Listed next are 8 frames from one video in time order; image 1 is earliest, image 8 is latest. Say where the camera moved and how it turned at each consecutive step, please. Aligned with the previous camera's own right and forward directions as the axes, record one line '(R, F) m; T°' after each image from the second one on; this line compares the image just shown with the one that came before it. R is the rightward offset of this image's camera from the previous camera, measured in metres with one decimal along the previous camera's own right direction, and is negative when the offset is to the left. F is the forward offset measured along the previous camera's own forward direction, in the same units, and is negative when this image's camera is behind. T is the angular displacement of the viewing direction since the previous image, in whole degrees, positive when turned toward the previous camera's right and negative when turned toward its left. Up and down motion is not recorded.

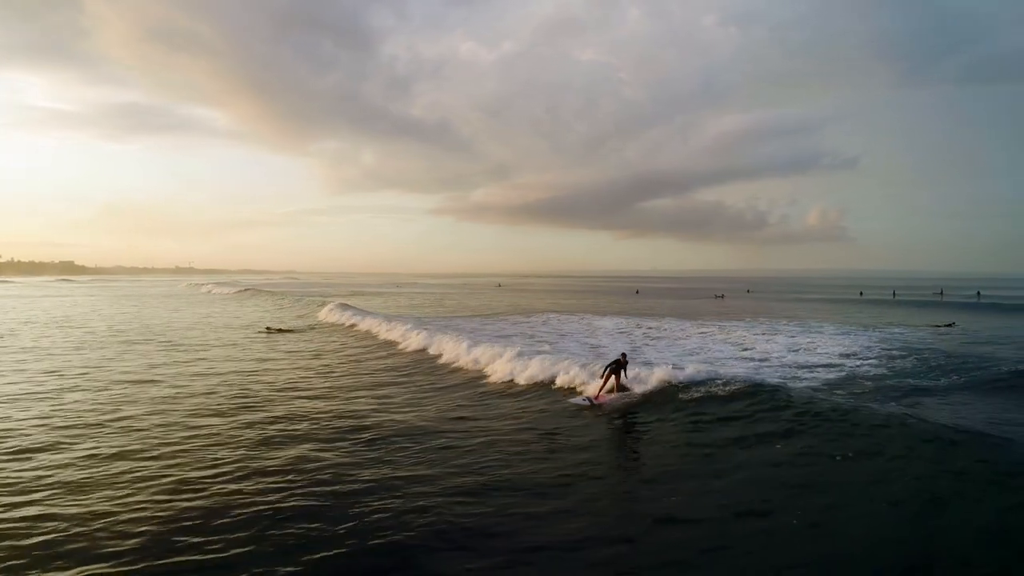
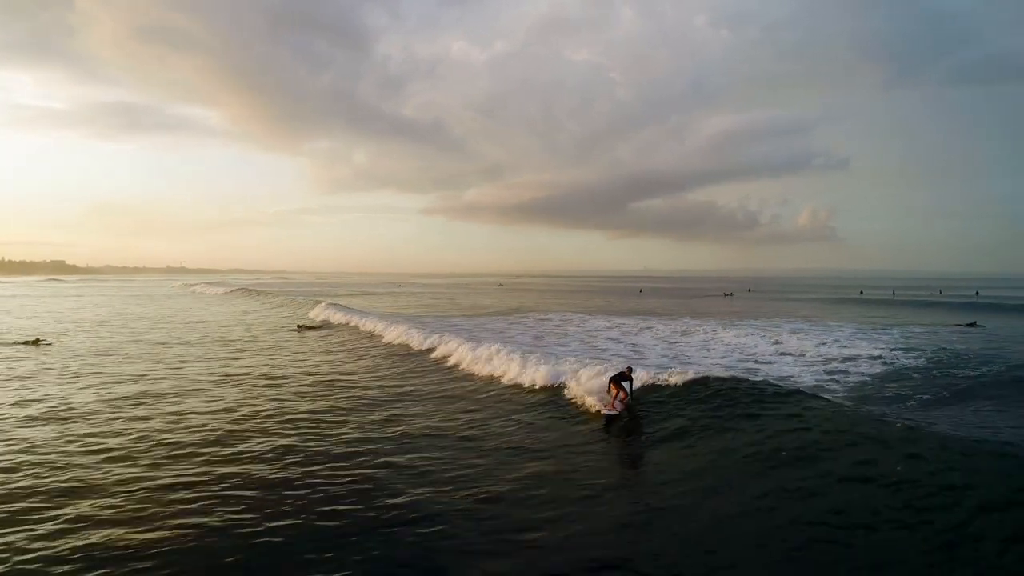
(-1.6, -0.5) m; 0°
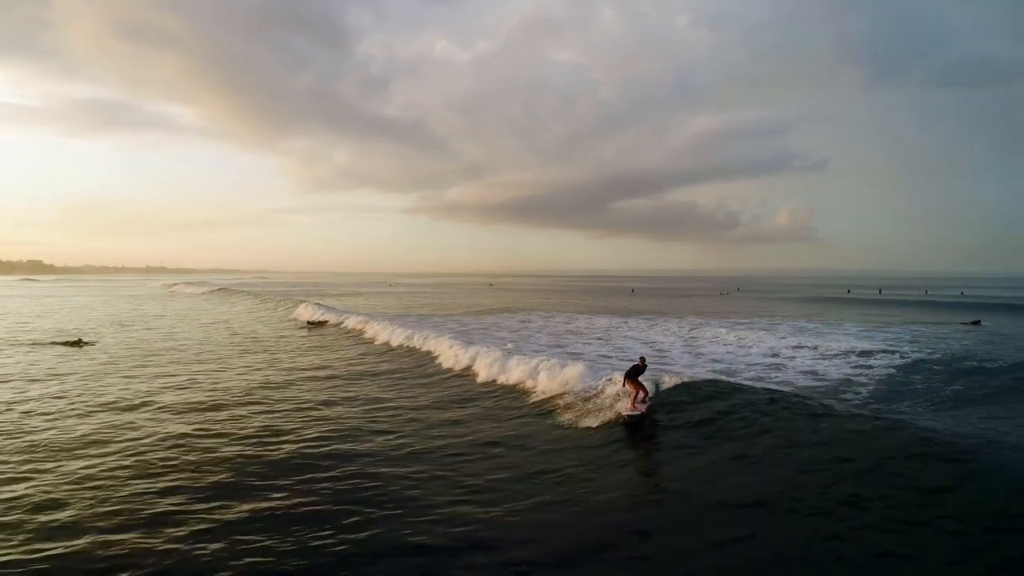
(-1.3, -0.4) m; +1°
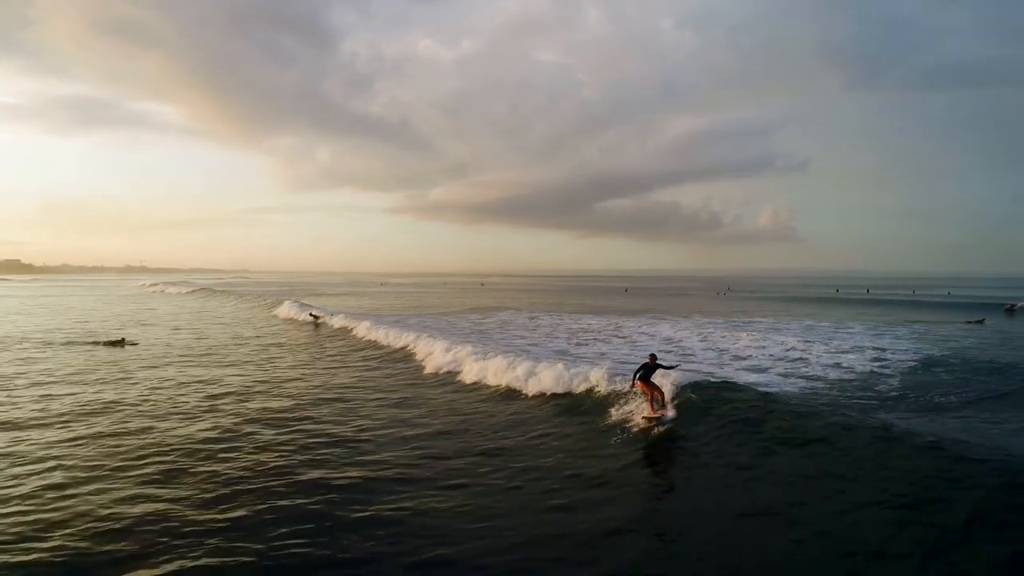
(-1.3, -0.4) m; +1°
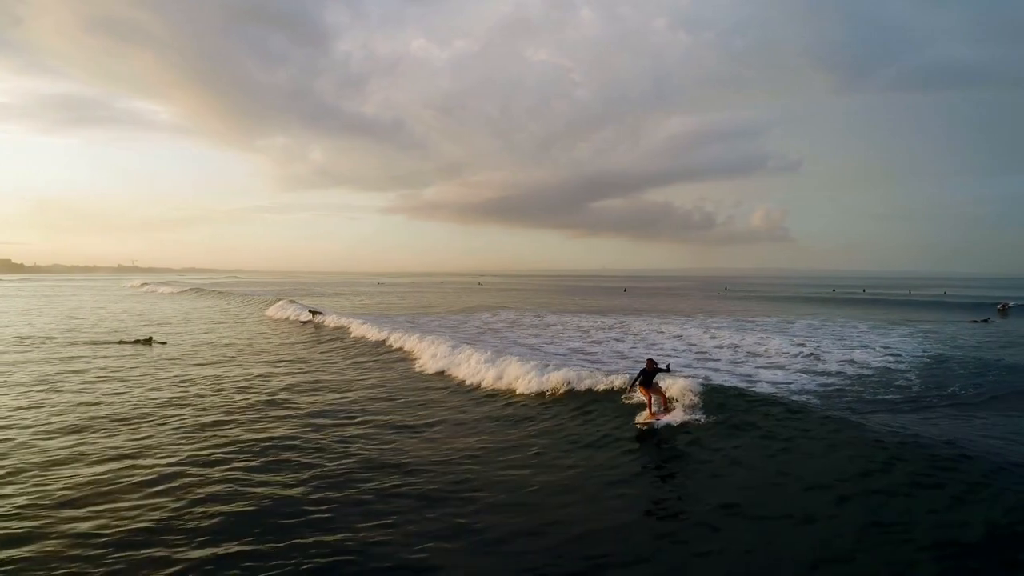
(-0.7, -0.3) m; 0°
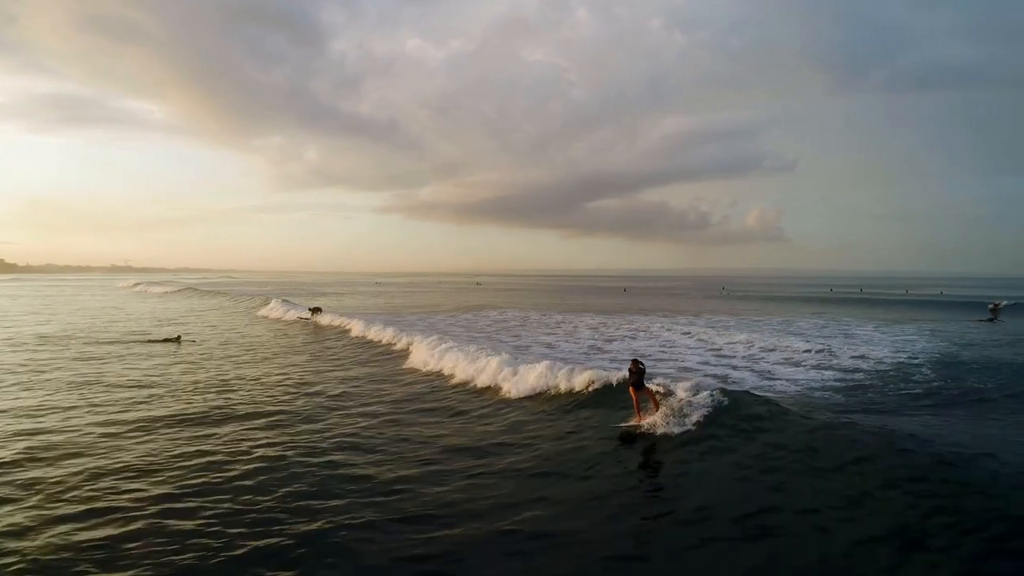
(-0.8, -0.3) m; 0°
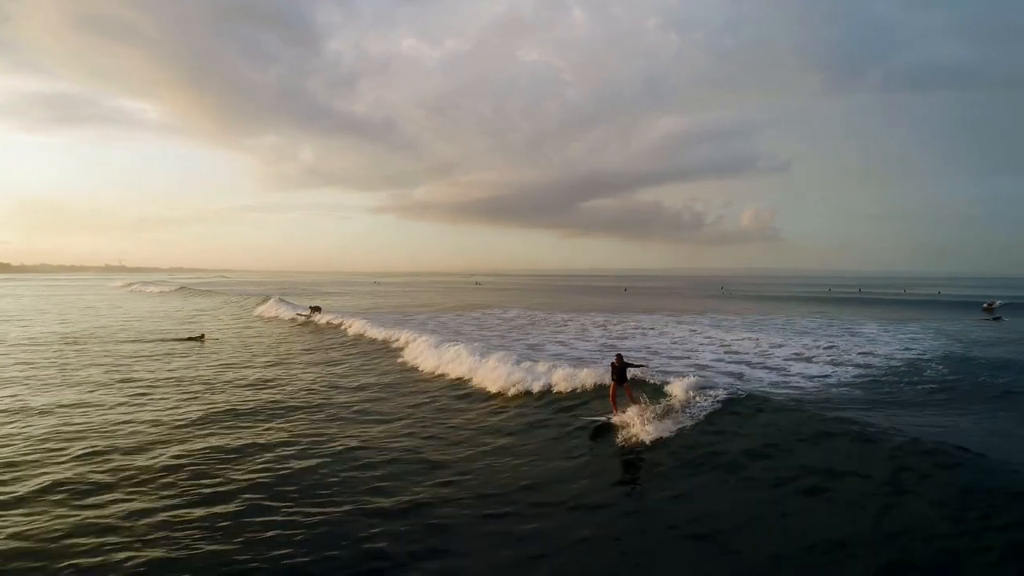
(-0.6, -0.3) m; 0°
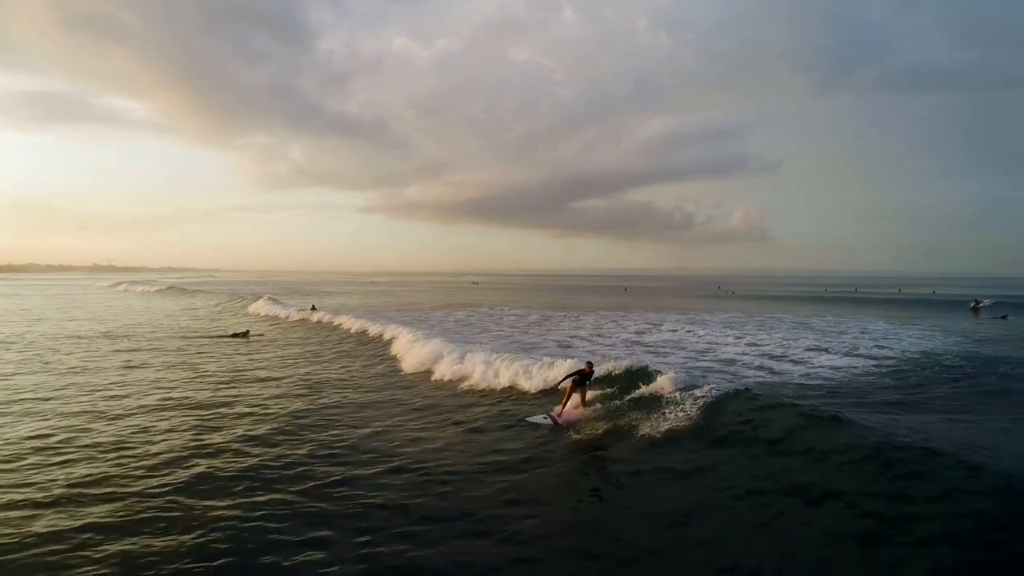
(-1.2, -0.6) m; 0°
